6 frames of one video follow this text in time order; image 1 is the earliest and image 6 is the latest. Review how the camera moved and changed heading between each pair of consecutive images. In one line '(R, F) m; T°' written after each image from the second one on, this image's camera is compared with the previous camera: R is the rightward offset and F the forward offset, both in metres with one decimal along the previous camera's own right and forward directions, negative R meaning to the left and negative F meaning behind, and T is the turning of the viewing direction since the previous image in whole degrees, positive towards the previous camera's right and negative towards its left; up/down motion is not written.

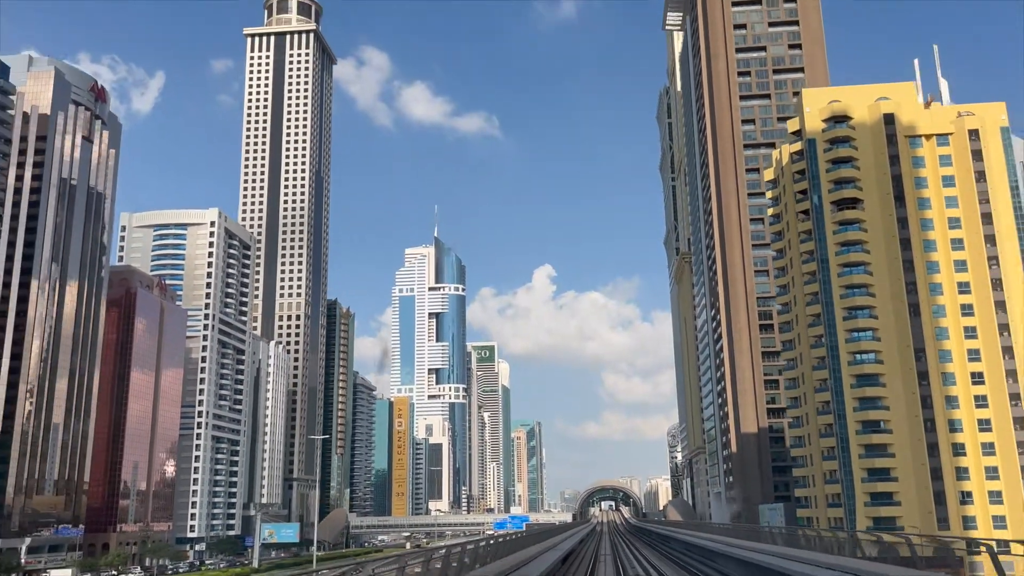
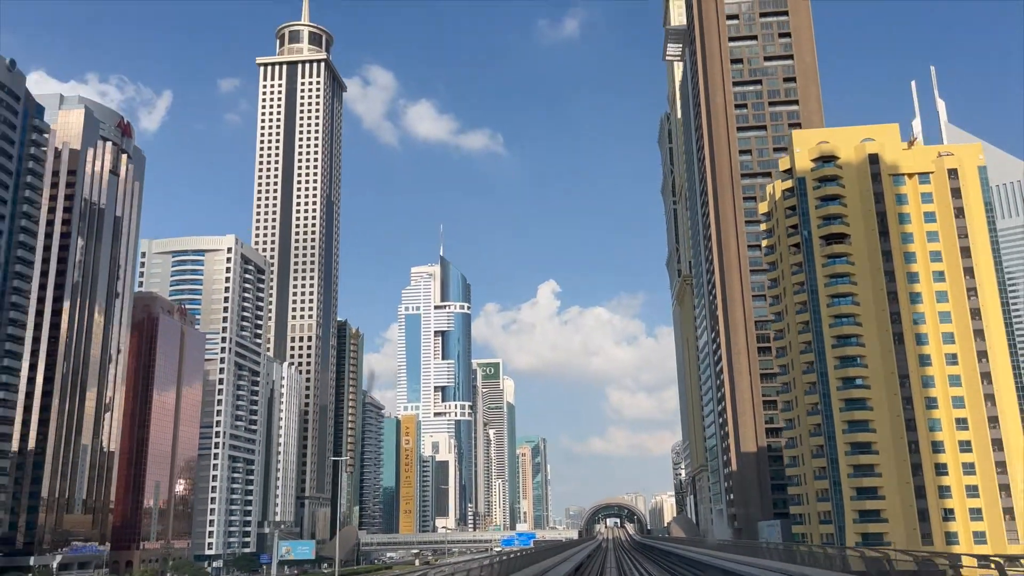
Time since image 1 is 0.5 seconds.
(-0.5, -5.3) m; 0°
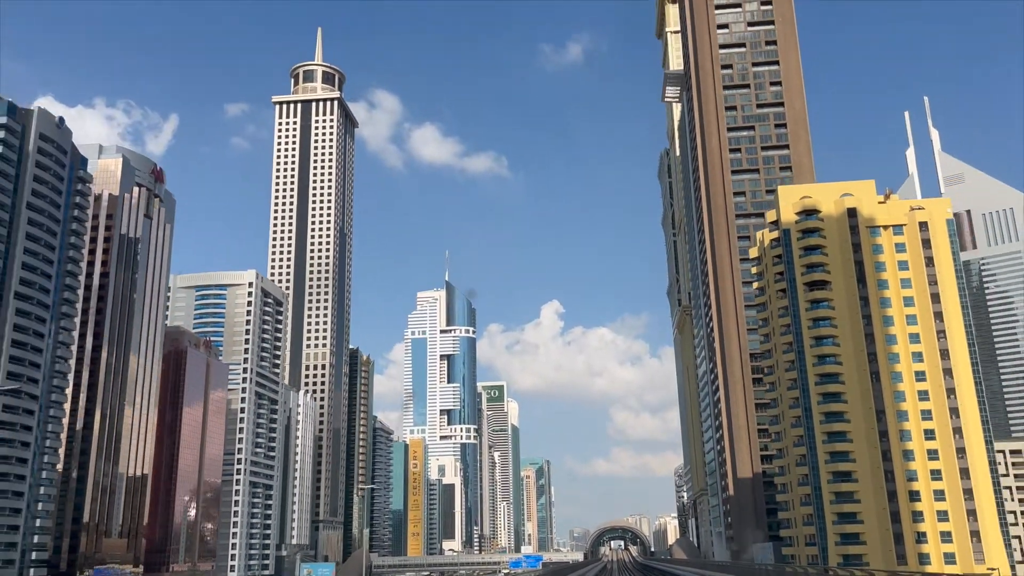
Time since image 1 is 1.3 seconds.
(-0.9, -8.3) m; 0°
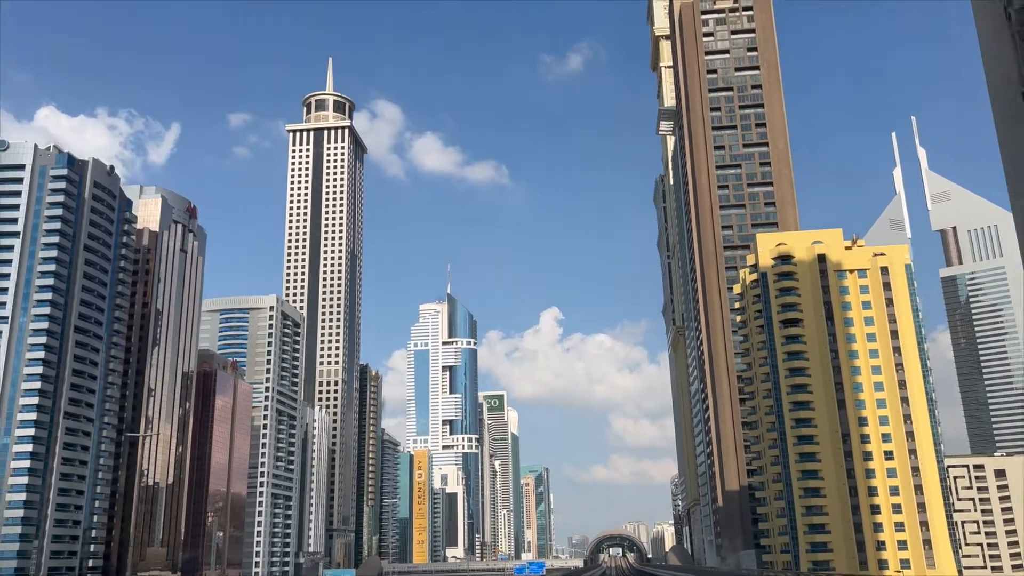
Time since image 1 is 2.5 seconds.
(-1.3, -12.0) m; 0°
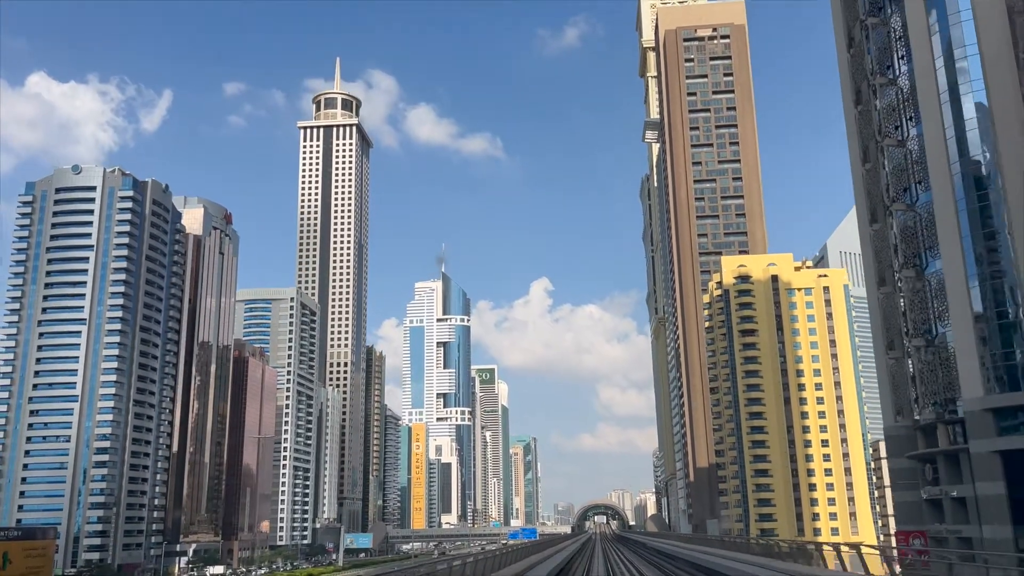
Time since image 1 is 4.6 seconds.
(-2.2, -19.8) m; +1°
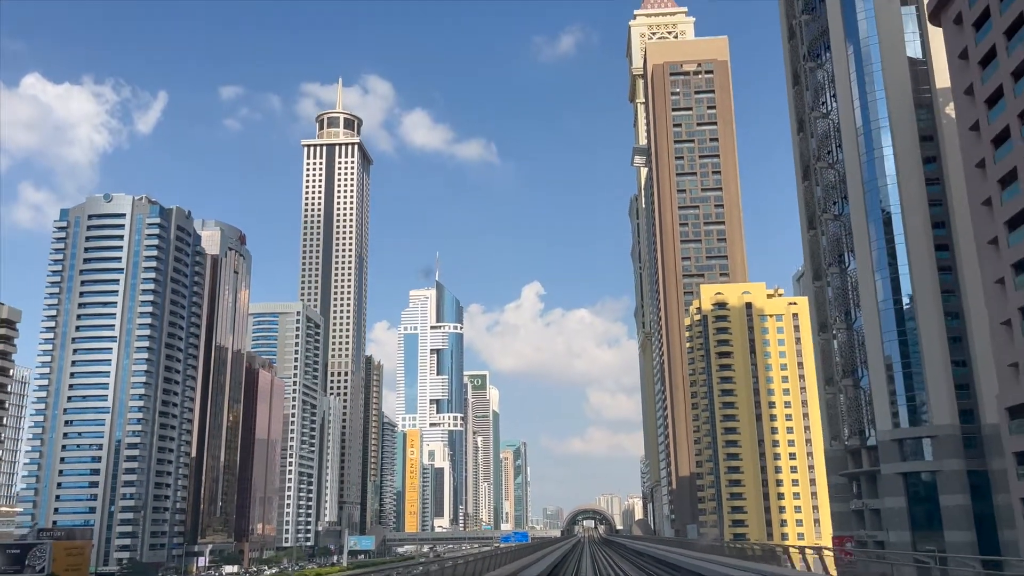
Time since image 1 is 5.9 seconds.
(-1.1, -11.8) m; +1°
